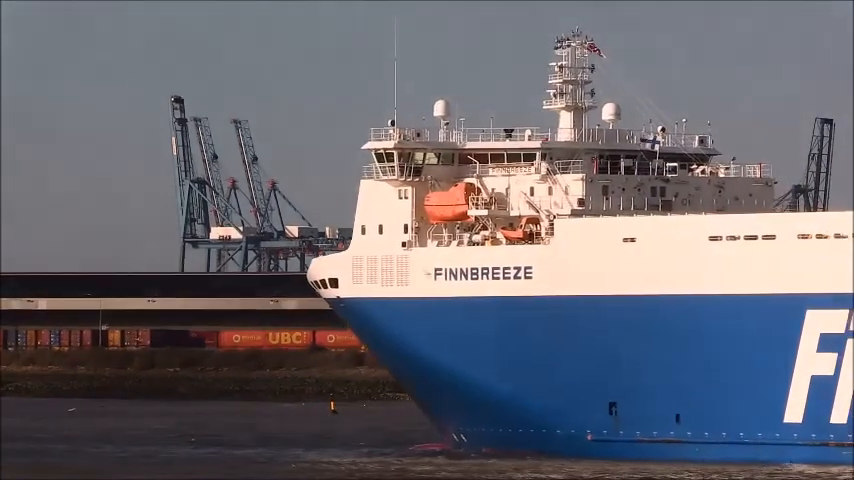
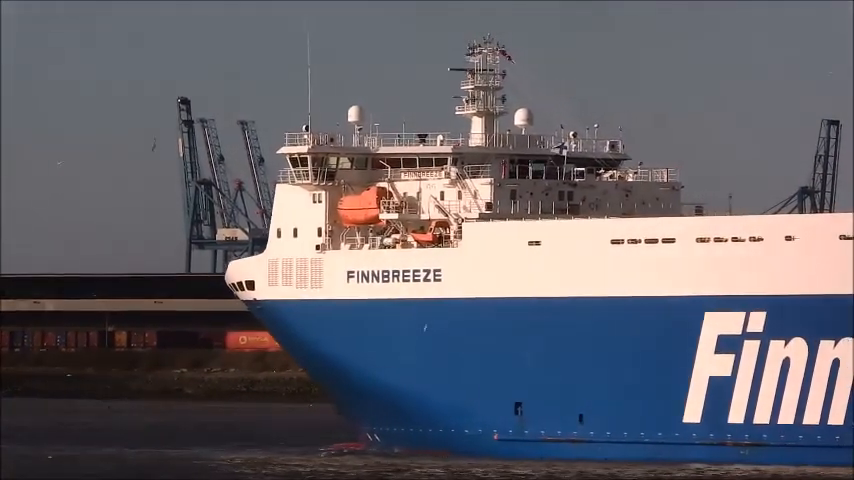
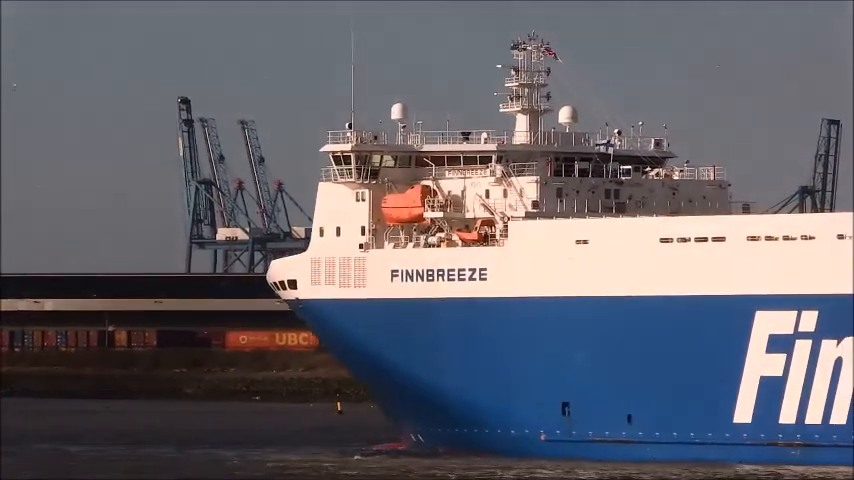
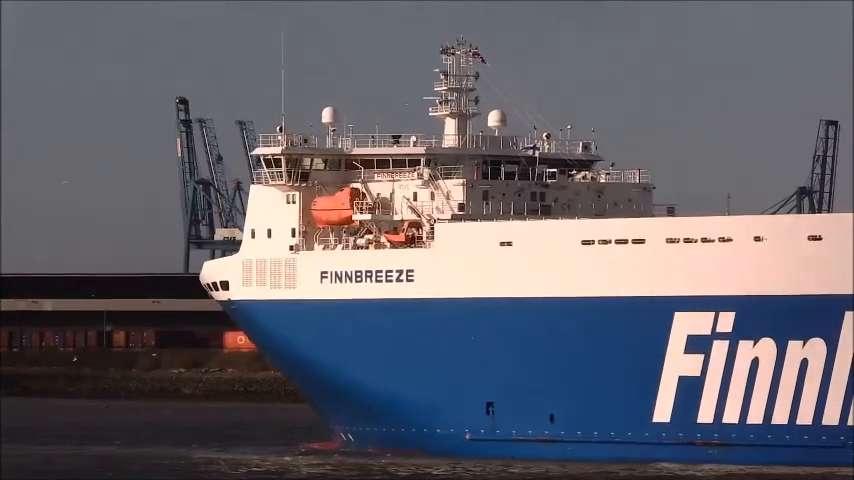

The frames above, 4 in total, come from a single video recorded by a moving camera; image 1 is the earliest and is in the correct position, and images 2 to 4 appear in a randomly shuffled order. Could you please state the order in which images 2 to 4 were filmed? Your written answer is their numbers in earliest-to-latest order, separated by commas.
3, 2, 4
